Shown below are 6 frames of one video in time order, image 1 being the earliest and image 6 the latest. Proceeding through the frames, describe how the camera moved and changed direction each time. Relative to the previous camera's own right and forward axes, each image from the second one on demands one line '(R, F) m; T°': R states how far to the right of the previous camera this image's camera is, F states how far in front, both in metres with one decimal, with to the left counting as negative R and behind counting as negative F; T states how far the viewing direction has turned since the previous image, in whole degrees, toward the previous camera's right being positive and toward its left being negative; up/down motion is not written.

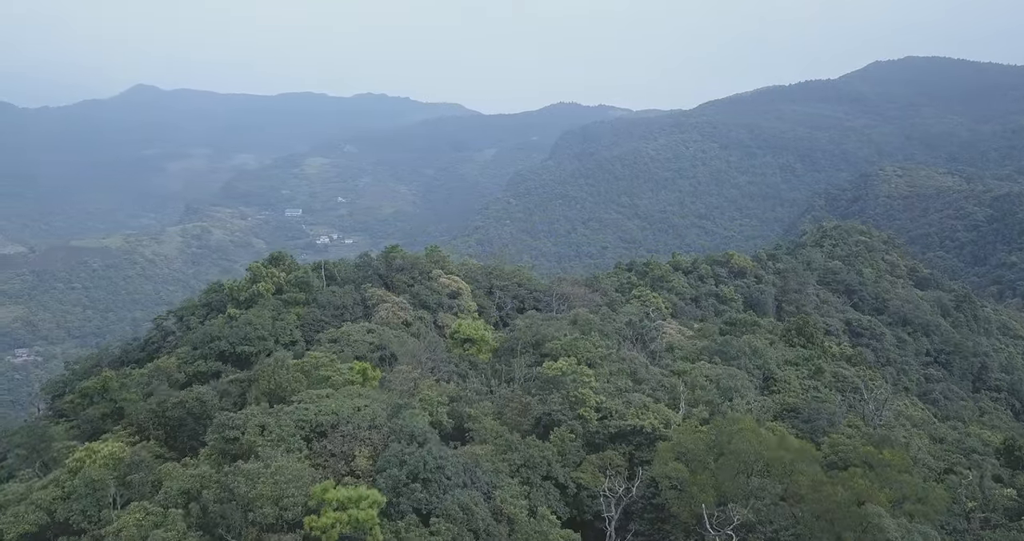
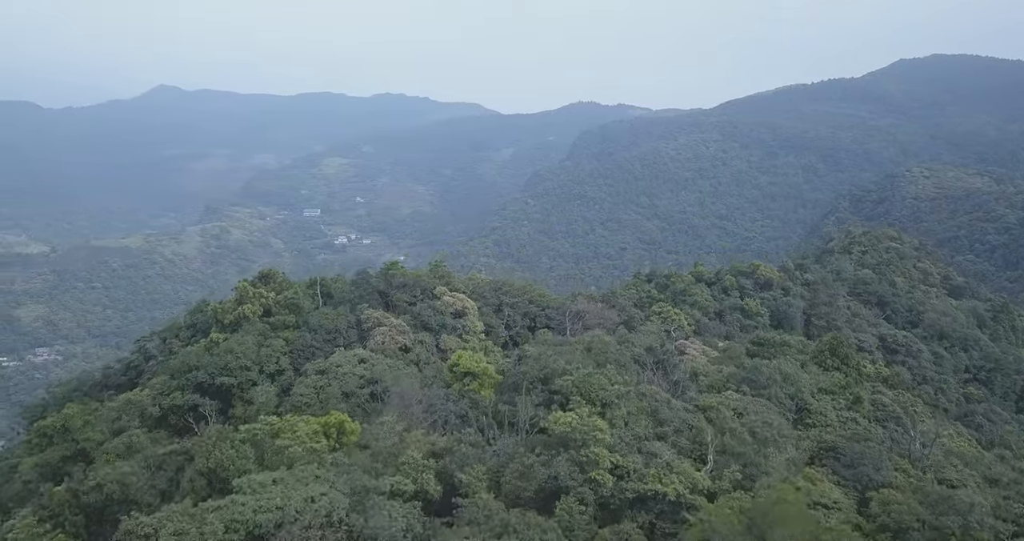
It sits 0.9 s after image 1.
(+0.1, +1.0) m; -1°
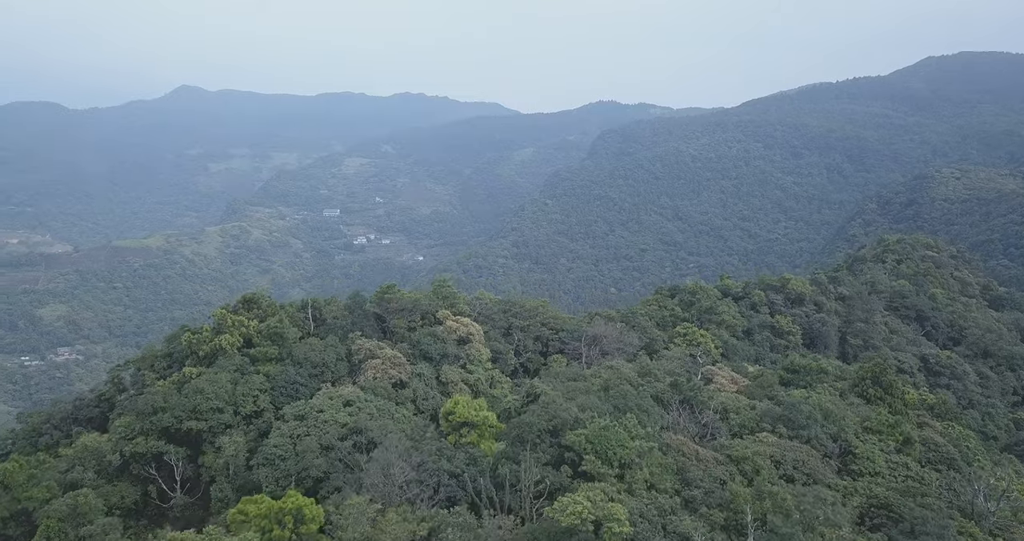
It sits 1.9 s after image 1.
(+0.2, +1.2) m; -2°
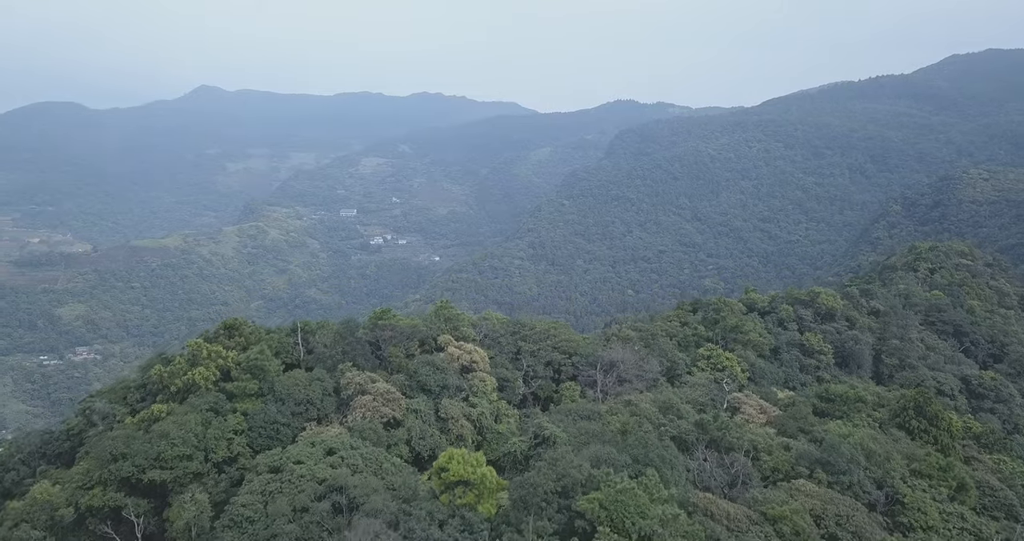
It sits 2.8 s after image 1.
(+0.1, +1.0) m; -1°
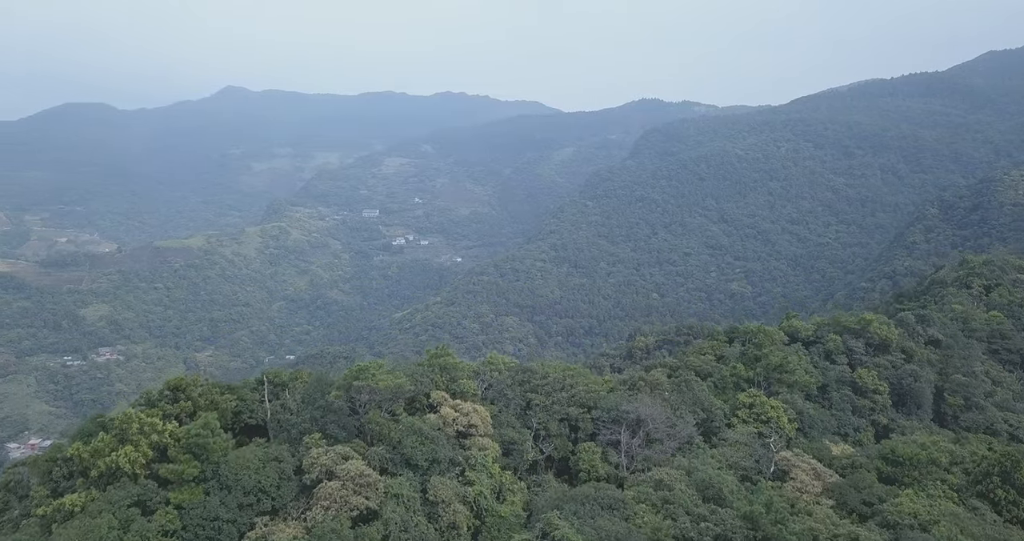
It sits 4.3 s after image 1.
(+0.2, +1.8) m; -2°
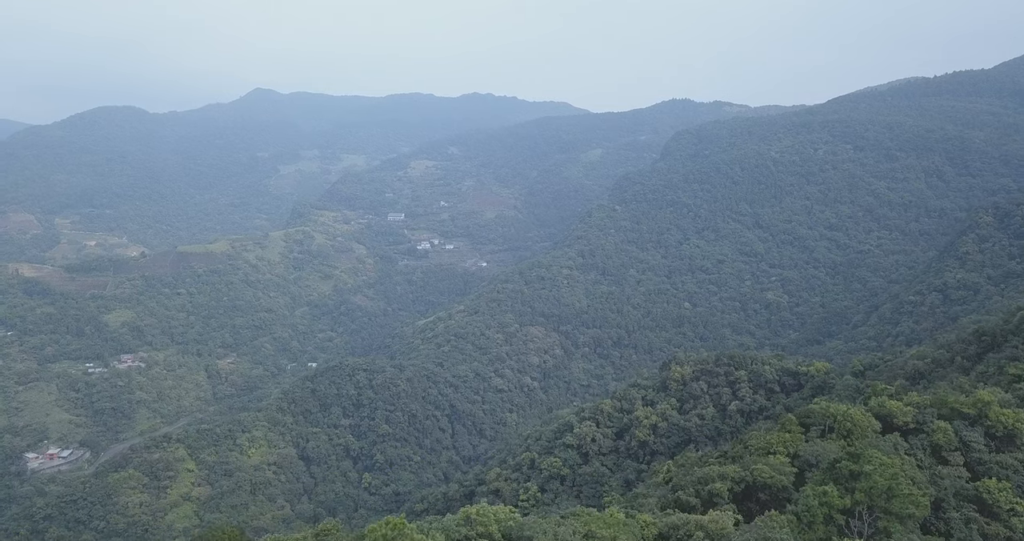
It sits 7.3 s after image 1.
(+0.3, +3.5) m; -2°
